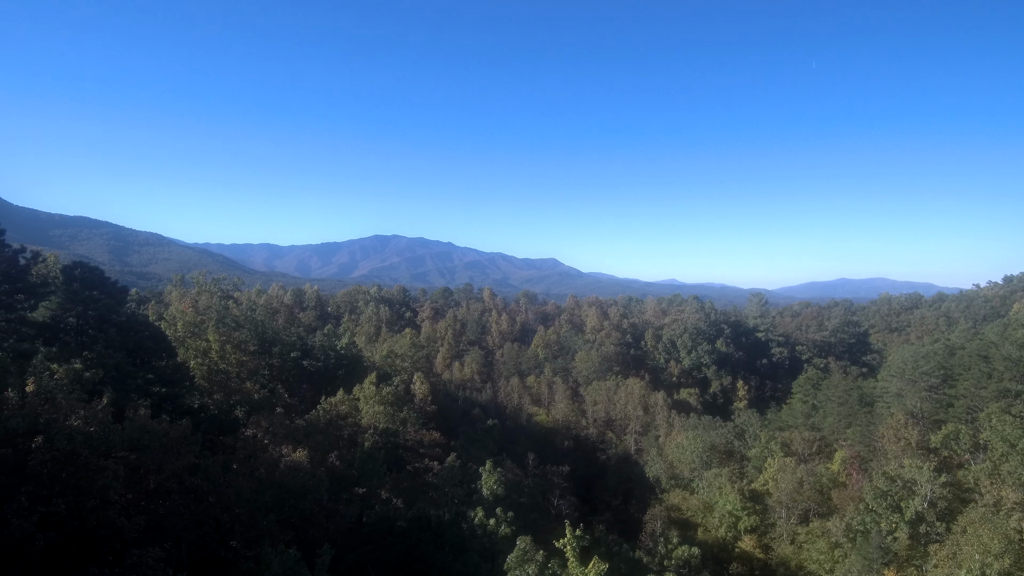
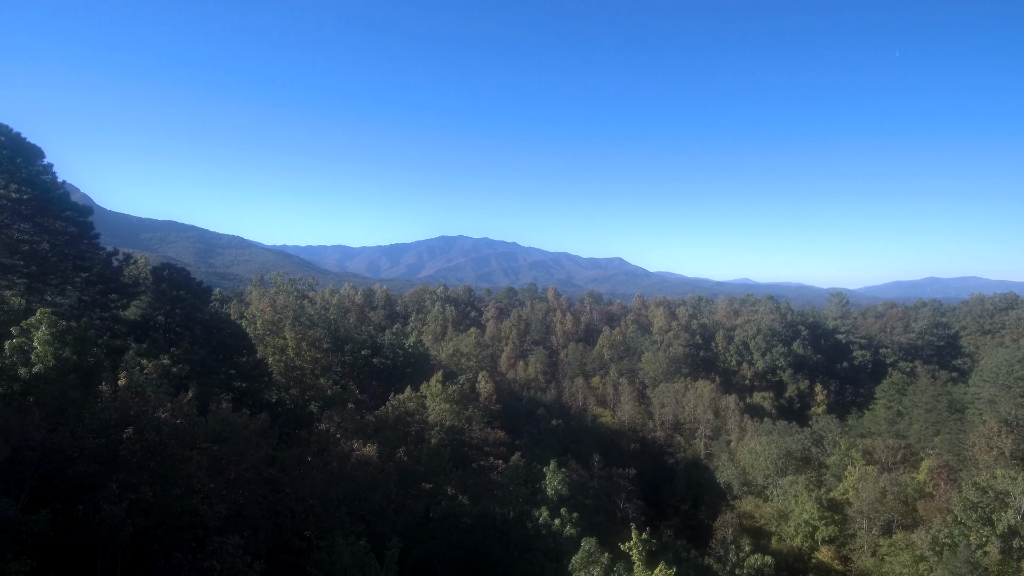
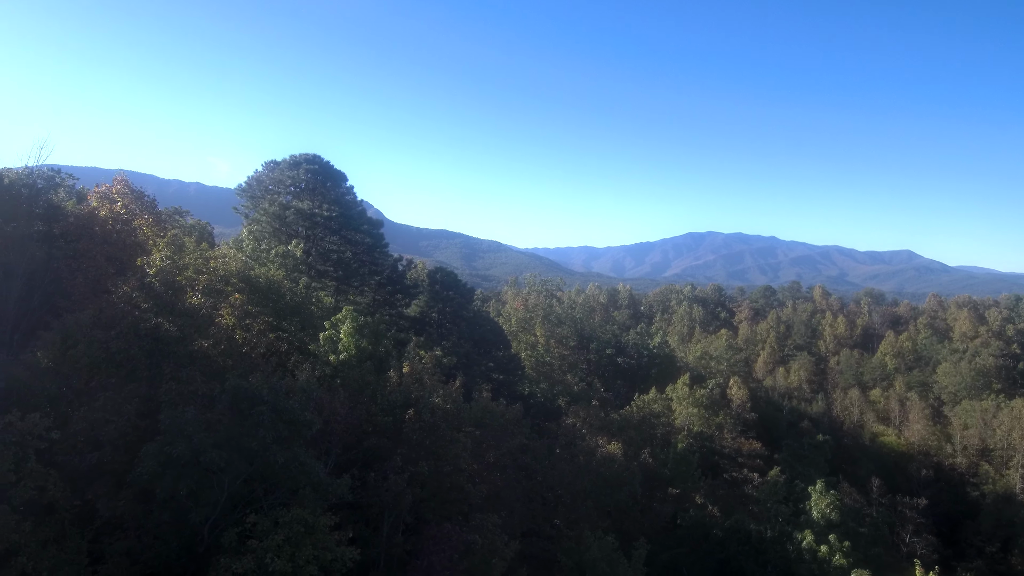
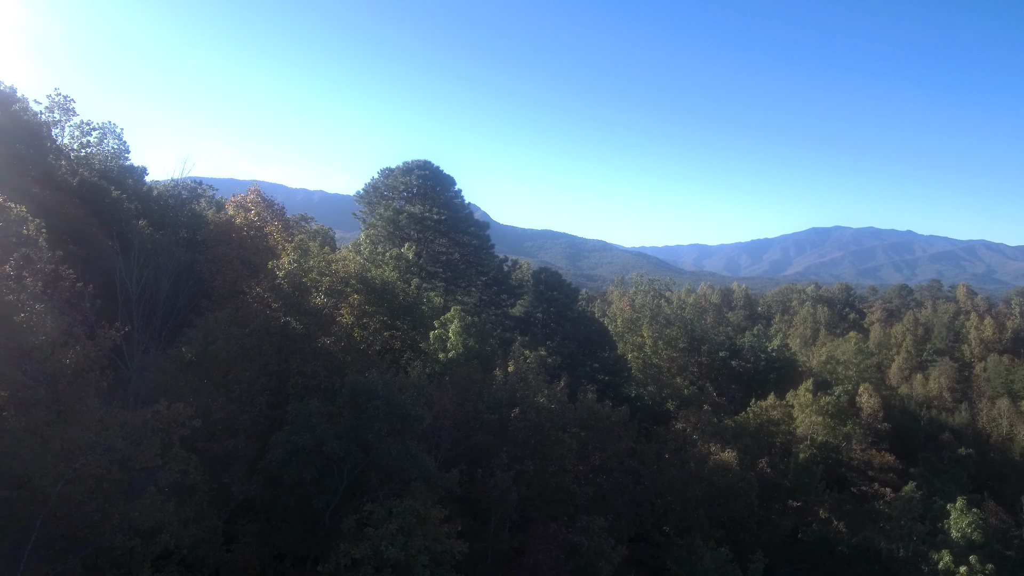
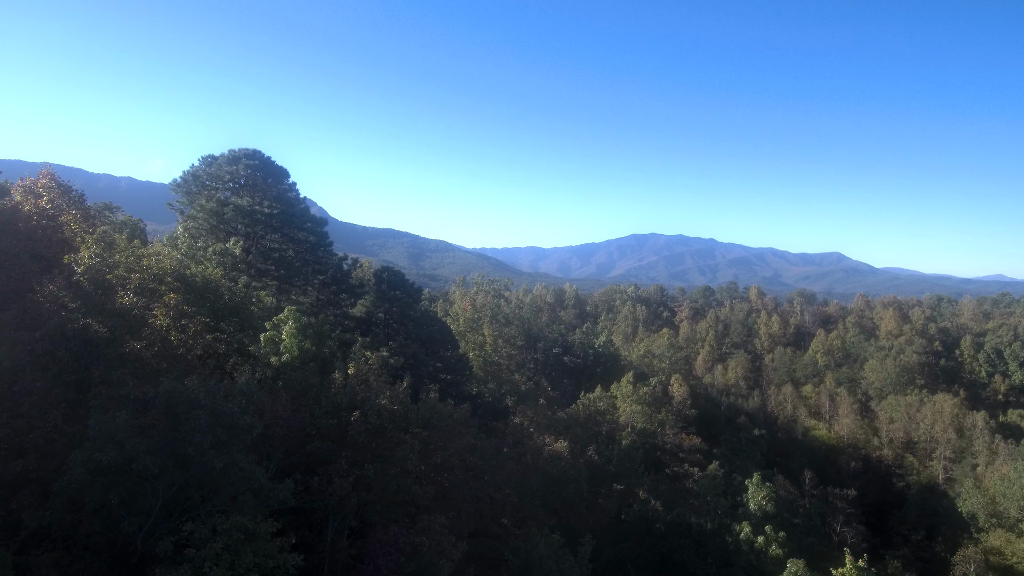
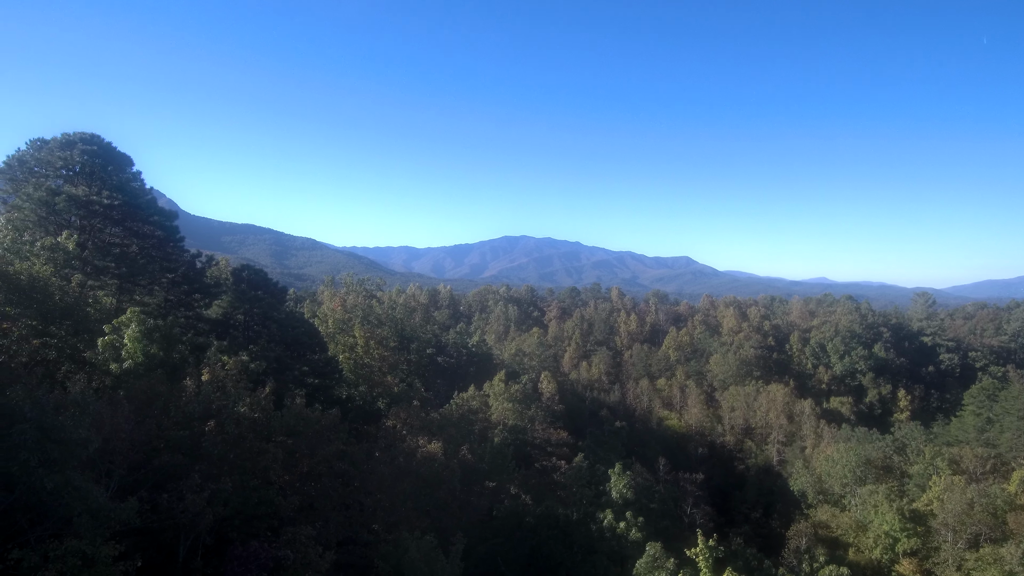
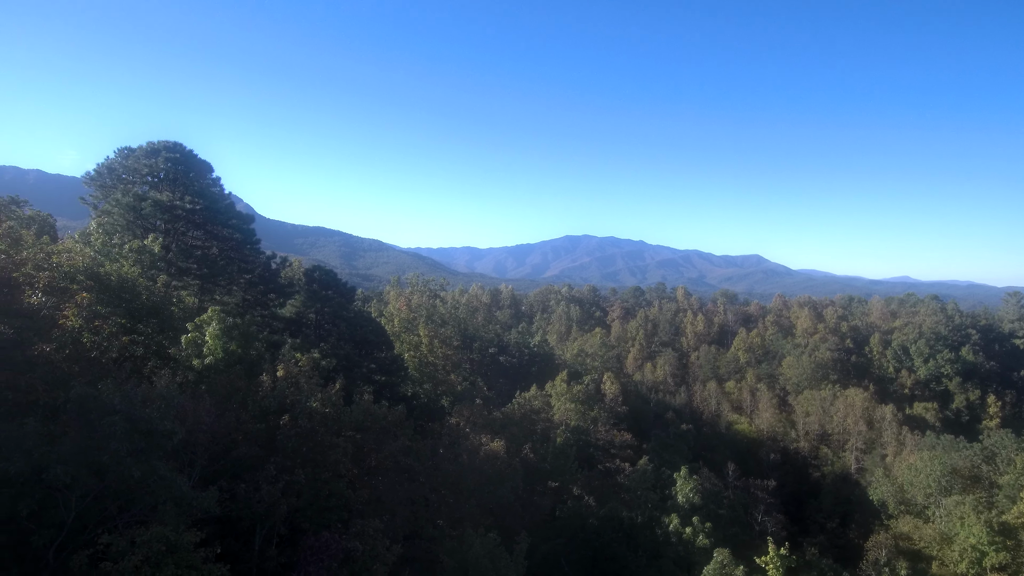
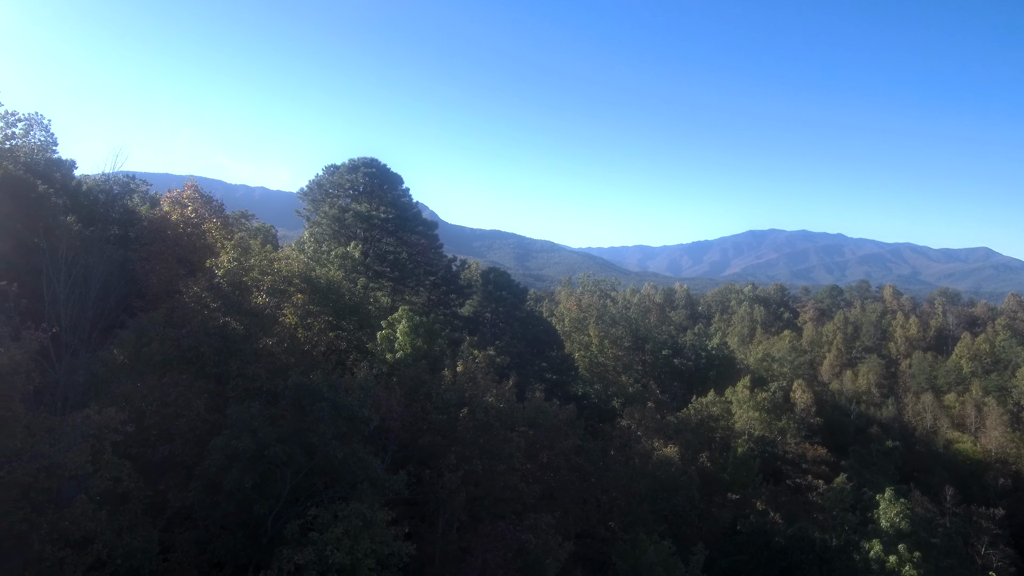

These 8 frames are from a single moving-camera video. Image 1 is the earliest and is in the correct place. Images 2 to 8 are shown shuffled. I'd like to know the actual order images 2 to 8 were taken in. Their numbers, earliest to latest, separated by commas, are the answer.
2, 6, 7, 5, 3, 8, 4
